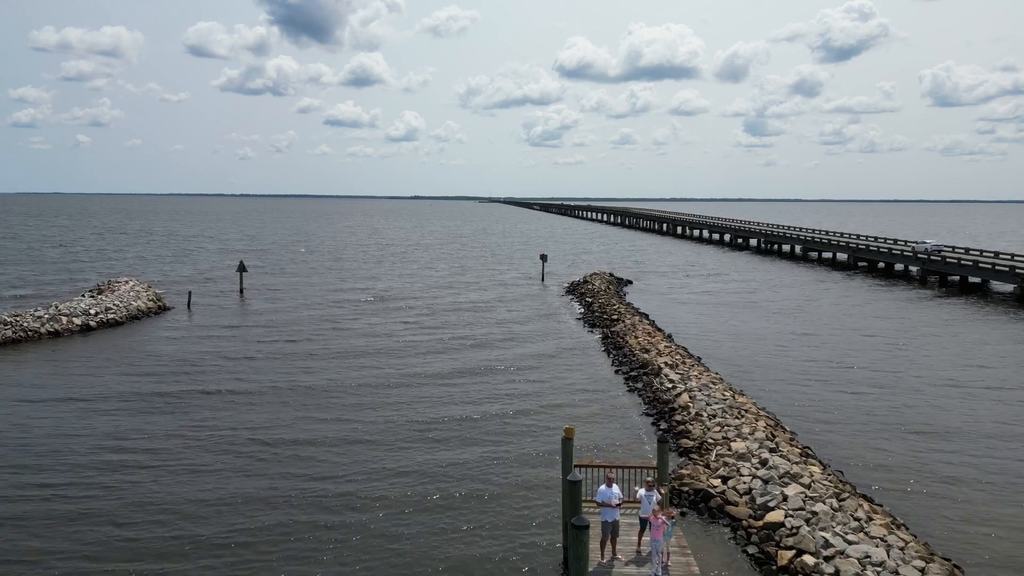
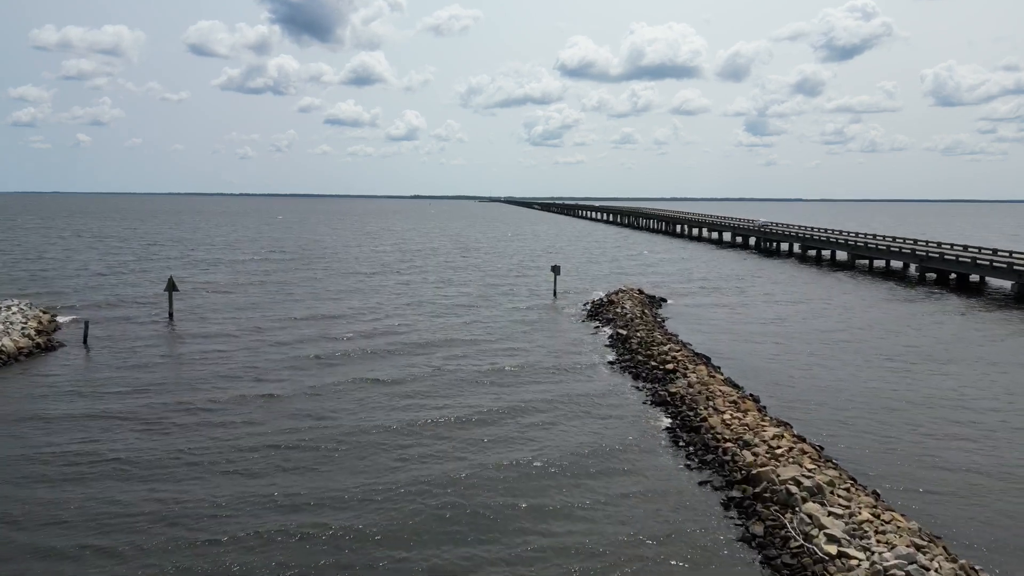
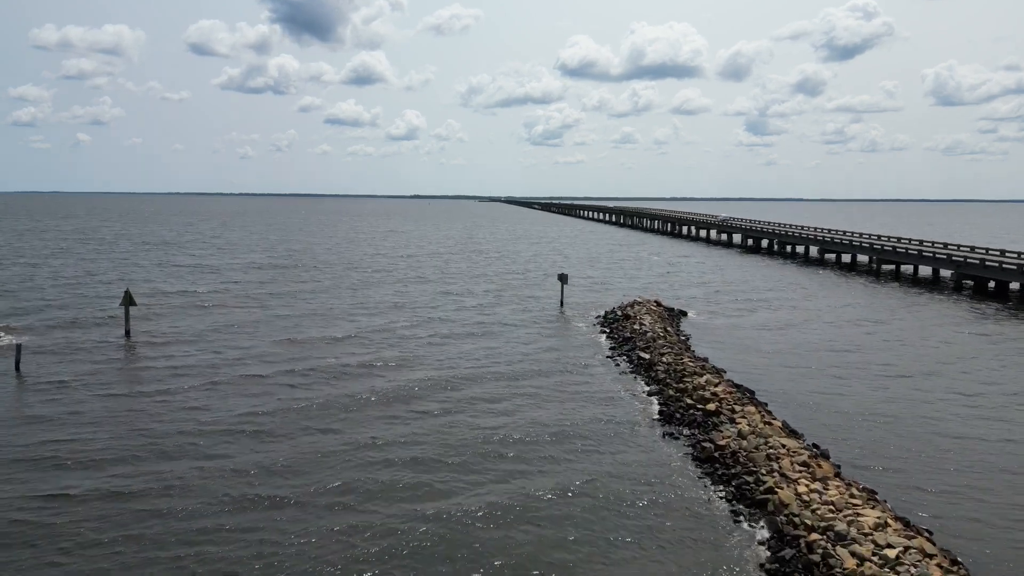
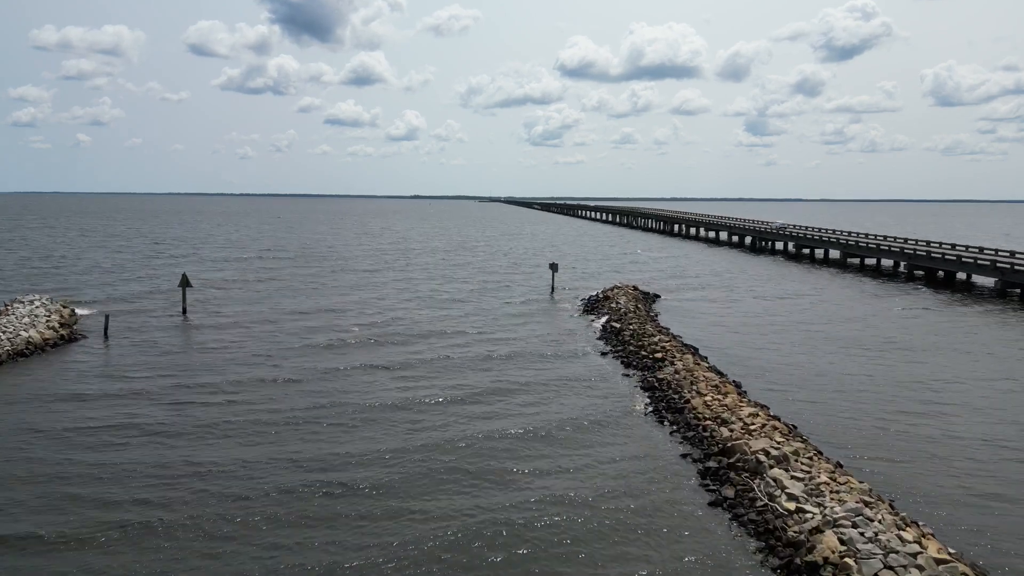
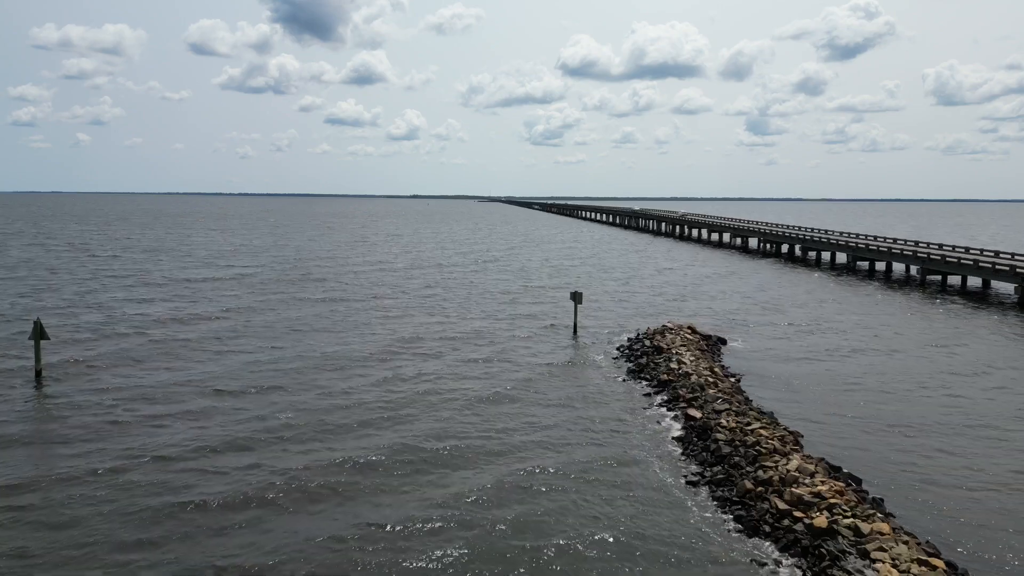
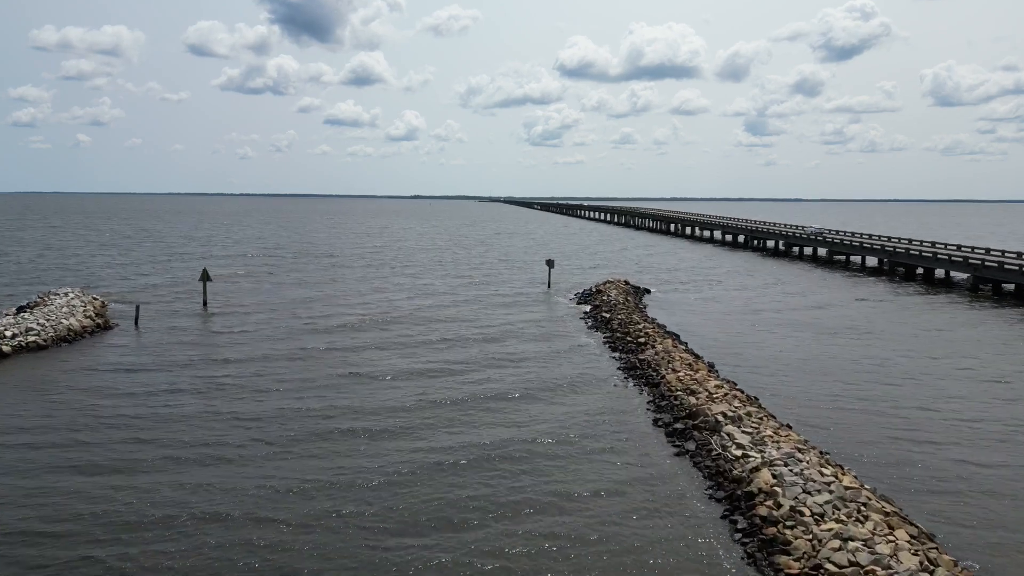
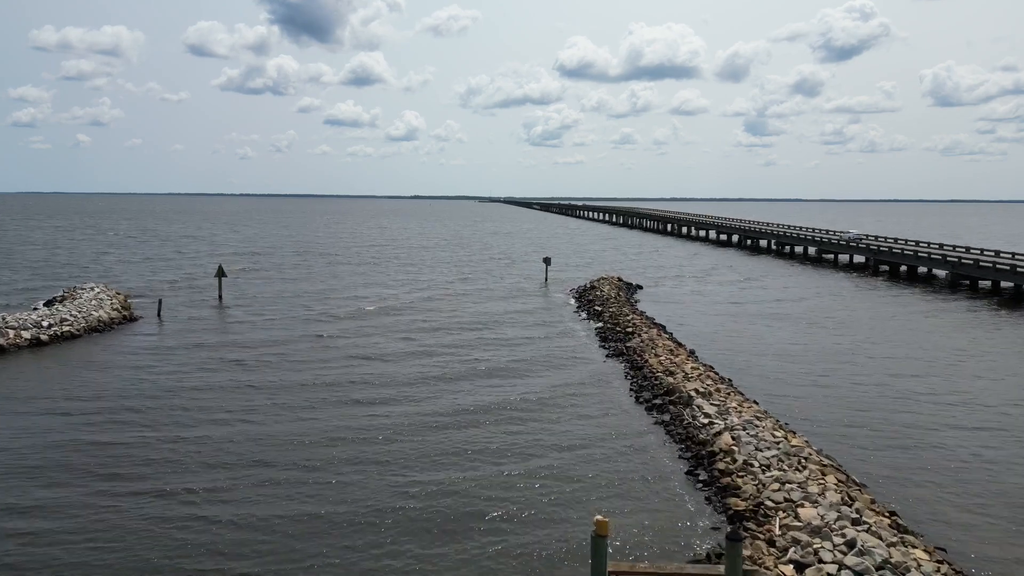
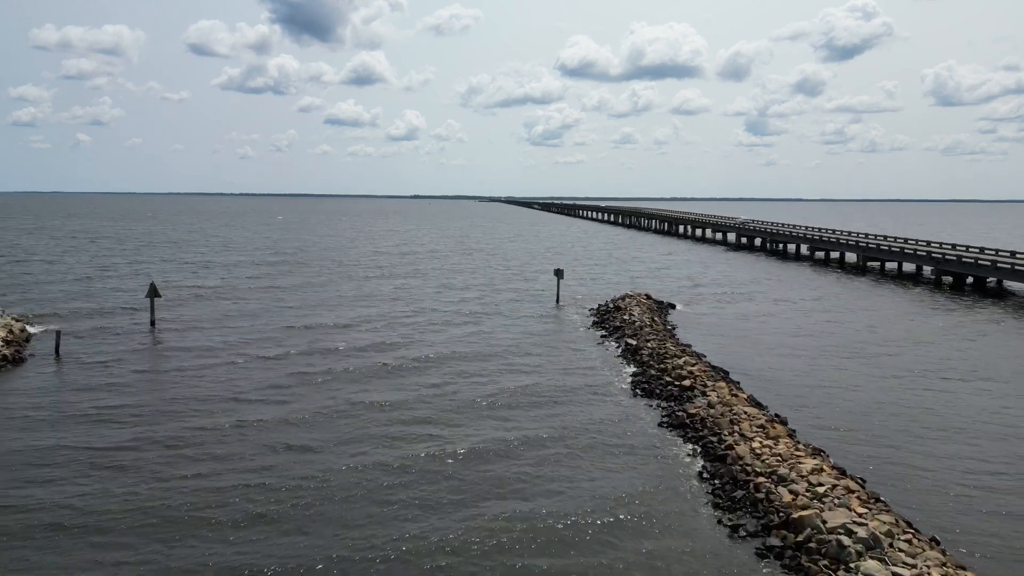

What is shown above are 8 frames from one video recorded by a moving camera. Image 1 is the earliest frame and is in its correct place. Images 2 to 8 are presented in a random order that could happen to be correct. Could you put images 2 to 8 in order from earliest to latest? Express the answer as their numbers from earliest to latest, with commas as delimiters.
7, 6, 4, 2, 8, 3, 5
